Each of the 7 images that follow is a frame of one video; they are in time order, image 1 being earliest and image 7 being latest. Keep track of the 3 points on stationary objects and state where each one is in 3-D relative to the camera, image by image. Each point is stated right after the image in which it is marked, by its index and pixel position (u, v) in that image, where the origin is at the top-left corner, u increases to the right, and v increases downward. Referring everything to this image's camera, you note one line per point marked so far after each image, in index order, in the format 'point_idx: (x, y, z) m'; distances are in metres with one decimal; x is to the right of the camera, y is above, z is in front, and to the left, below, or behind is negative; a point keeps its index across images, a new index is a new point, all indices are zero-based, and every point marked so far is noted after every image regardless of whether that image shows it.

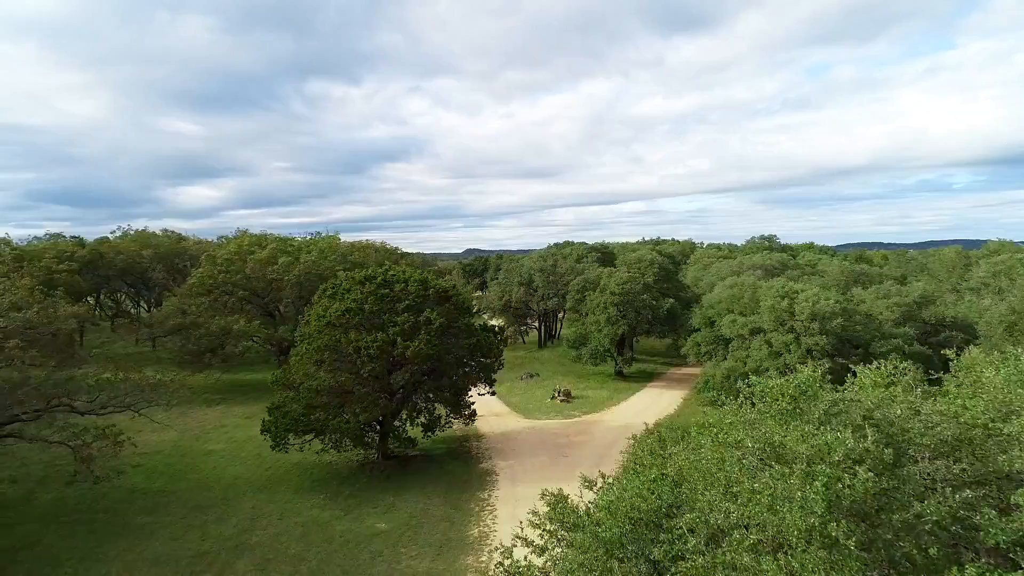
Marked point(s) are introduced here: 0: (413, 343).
0: (-2.1, -1.2, +19.7) m
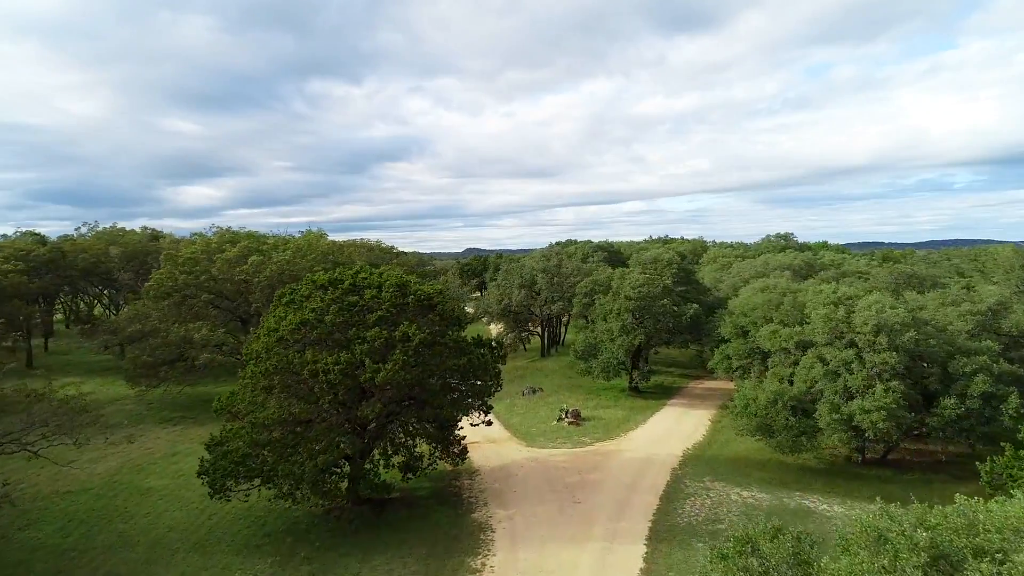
0: (-2.1, -1.3, +15.5) m
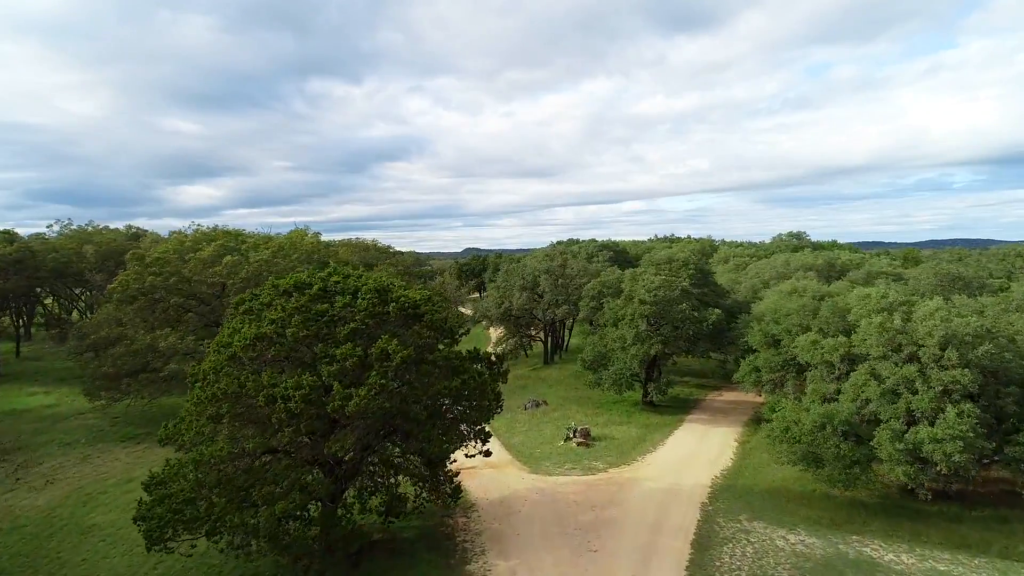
0: (-2.1, -1.4, +12.6) m
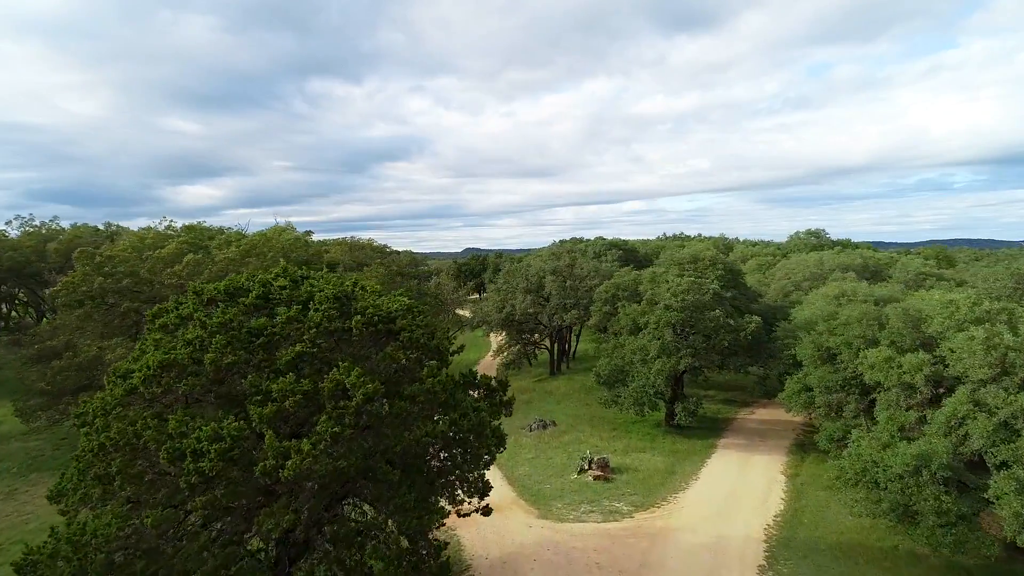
0: (-2.0, -1.5, +8.8) m
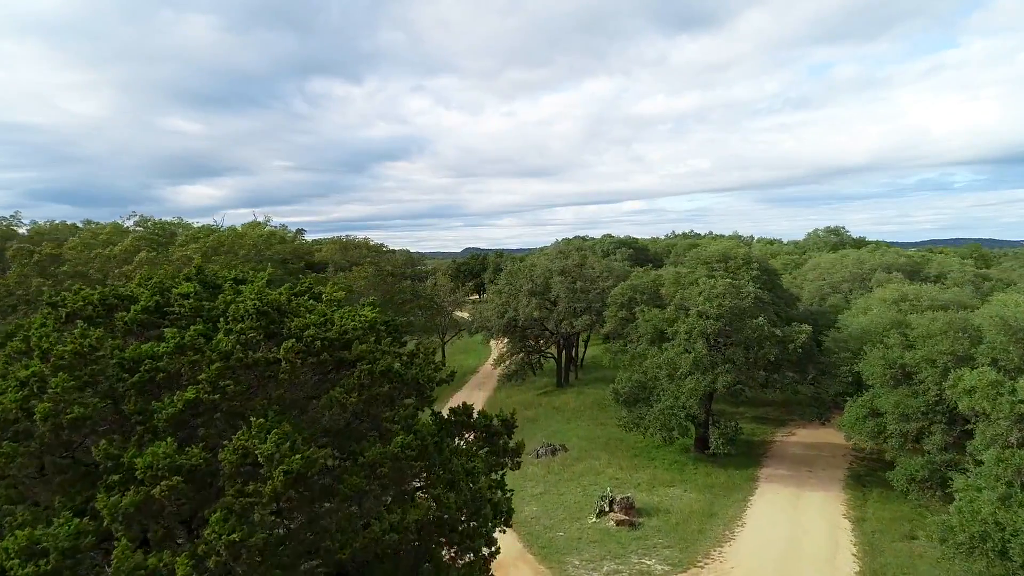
0: (-1.9, -1.6, +5.3) m
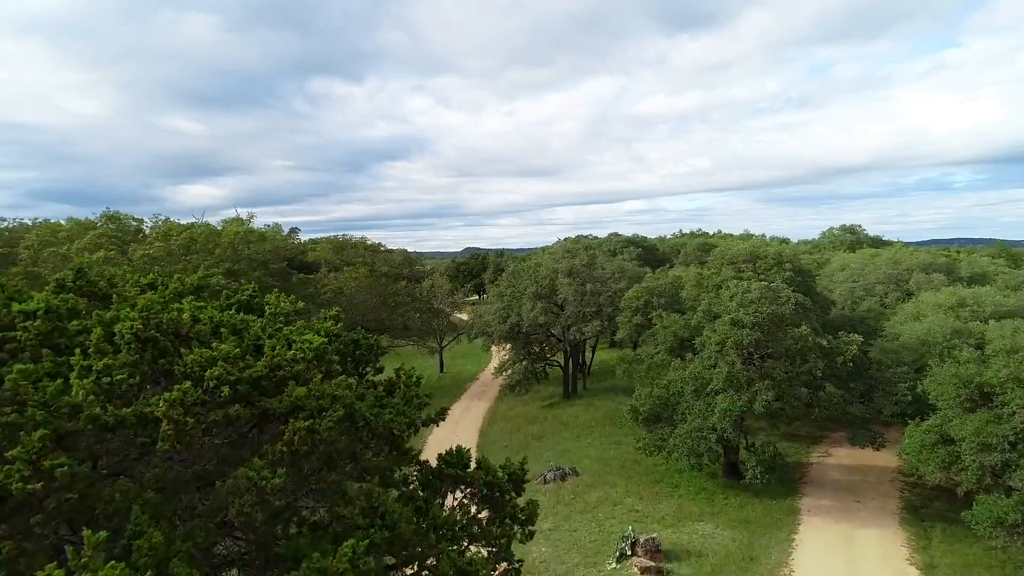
0: (-1.8, -1.6, +2.9) m
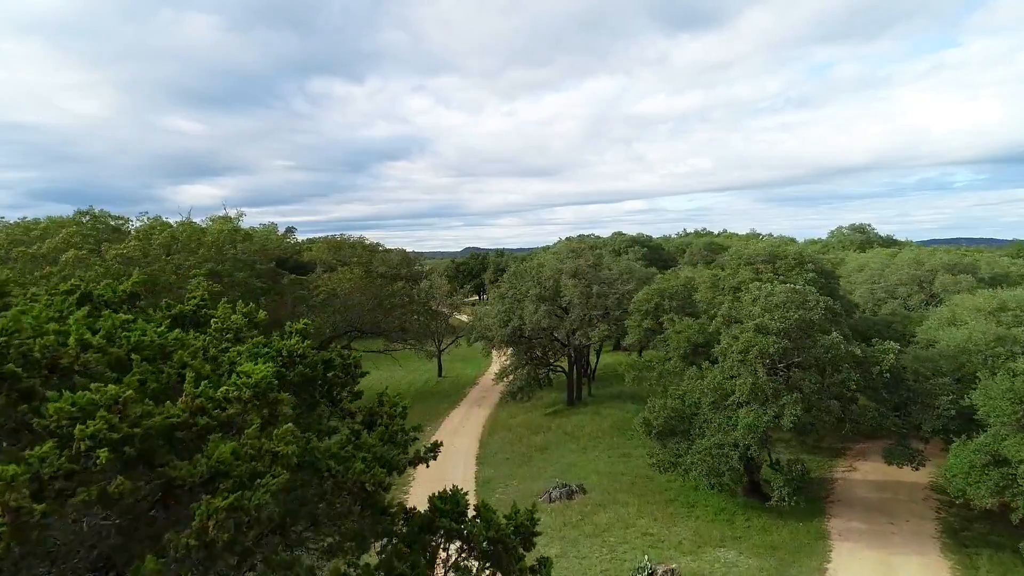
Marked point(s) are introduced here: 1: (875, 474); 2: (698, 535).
0: (-1.8, -1.7, +1.5) m
1: (+7.4, -3.6, +18.6) m
2: (+3.1, -4.1, +15.1) m
